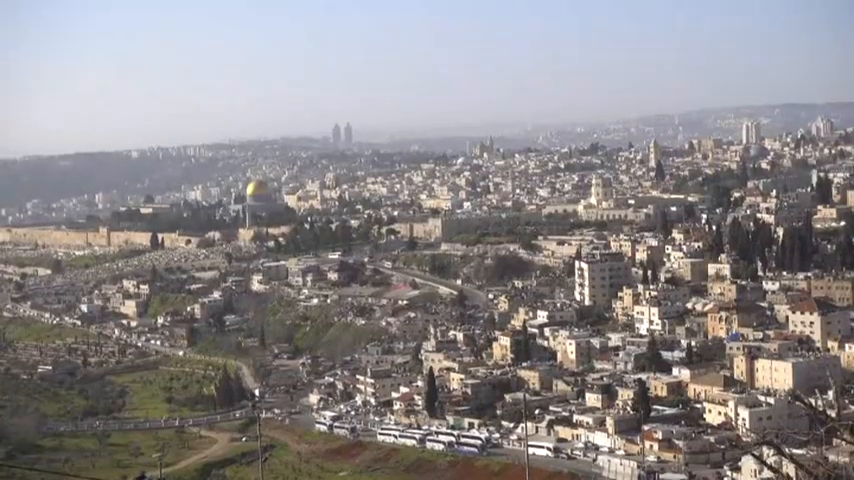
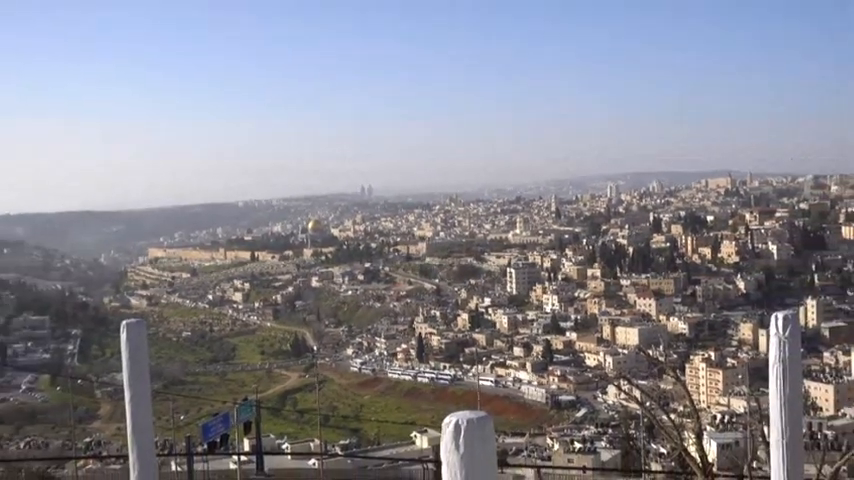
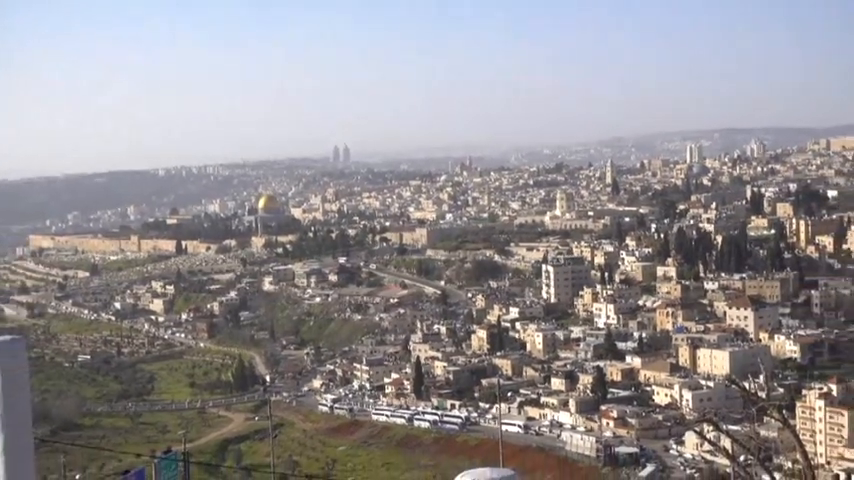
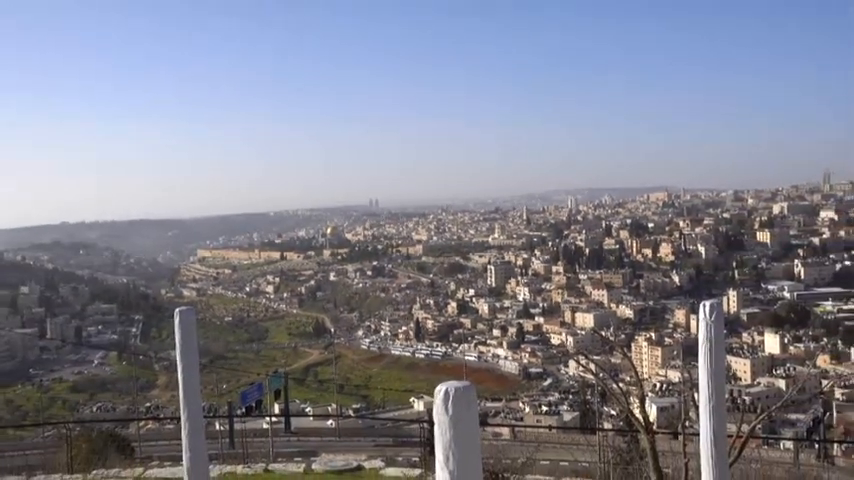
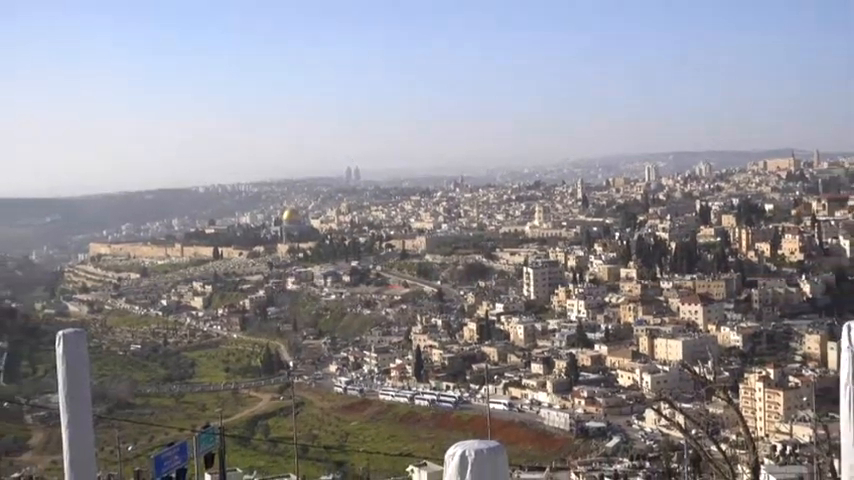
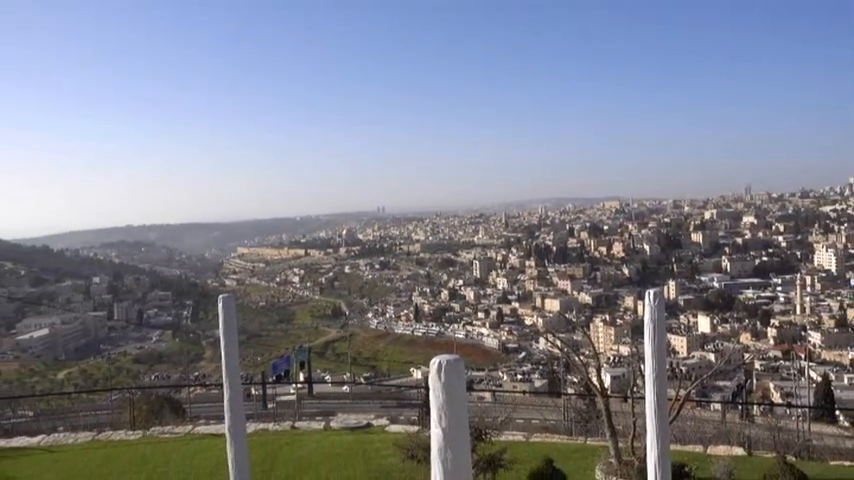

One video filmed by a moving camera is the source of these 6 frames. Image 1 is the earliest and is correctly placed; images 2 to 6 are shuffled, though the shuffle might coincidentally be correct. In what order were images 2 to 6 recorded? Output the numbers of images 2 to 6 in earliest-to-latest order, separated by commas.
3, 5, 2, 4, 6
